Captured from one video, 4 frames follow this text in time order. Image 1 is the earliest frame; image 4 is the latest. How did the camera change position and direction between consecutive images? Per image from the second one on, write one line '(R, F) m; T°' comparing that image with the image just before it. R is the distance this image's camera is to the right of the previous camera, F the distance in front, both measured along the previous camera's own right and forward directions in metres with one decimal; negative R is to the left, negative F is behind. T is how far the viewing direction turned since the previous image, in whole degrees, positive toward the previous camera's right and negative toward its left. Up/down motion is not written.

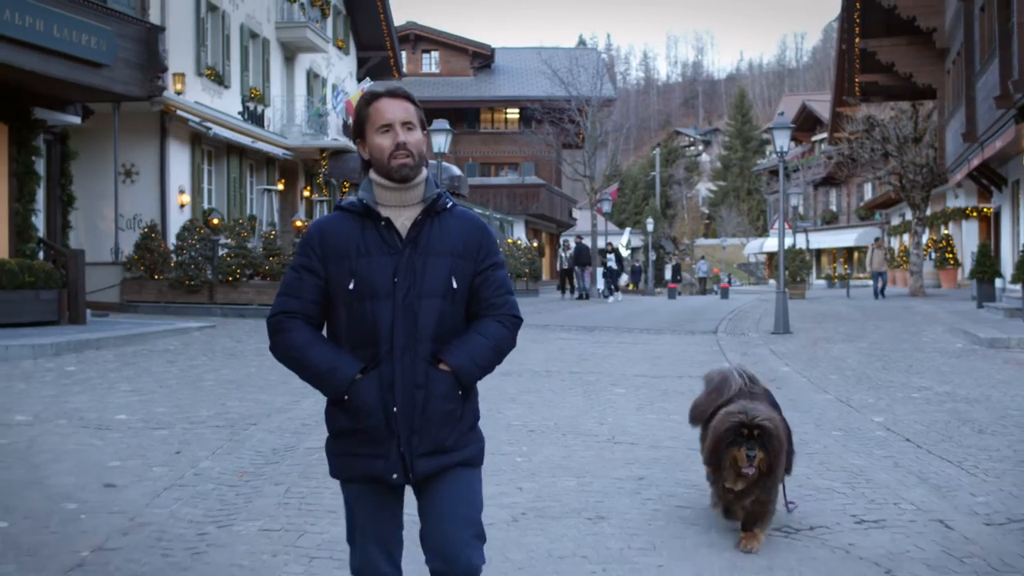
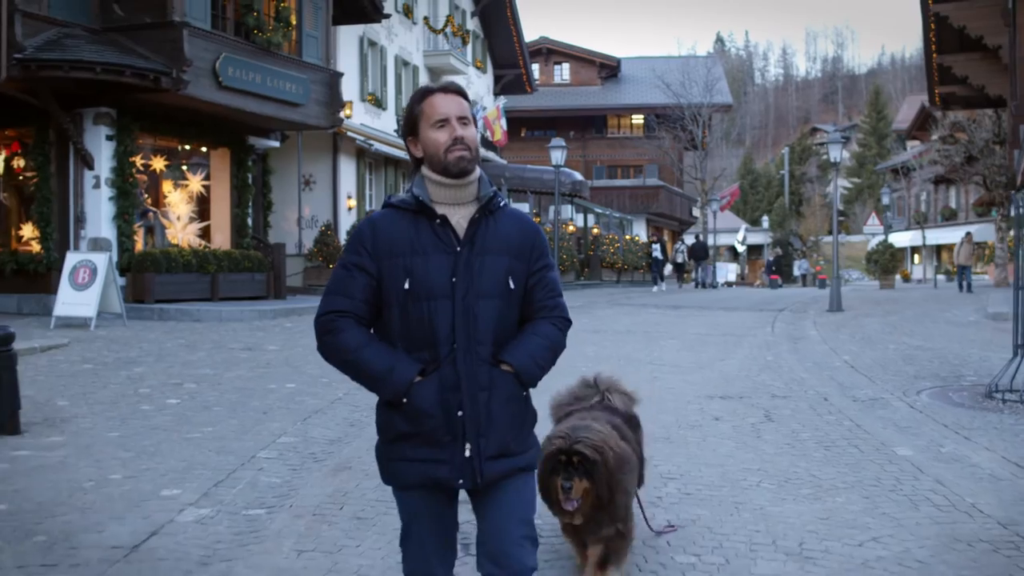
(+0.7, -4.8) m; -6°
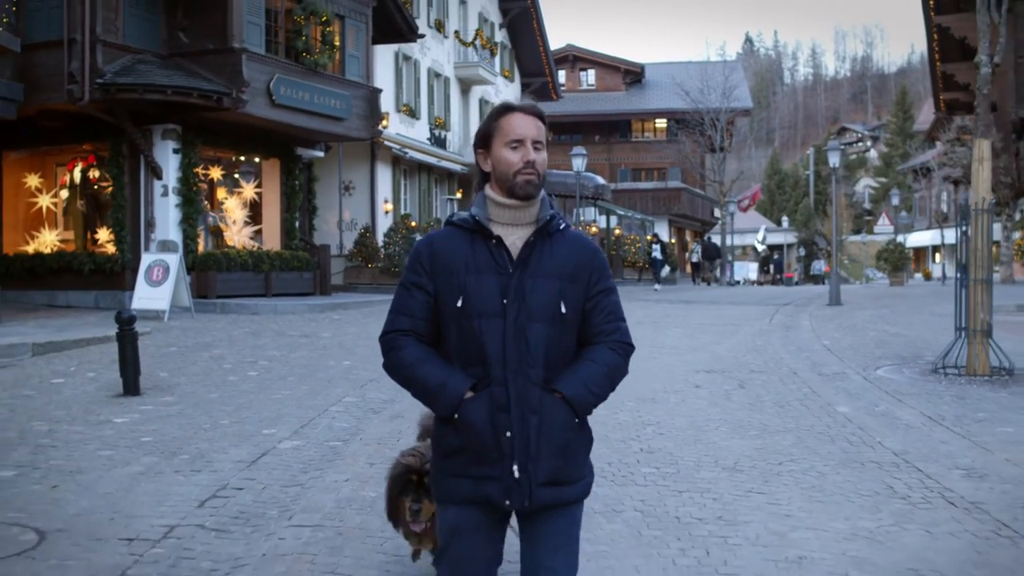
(+0.1, -2.1) m; -1°
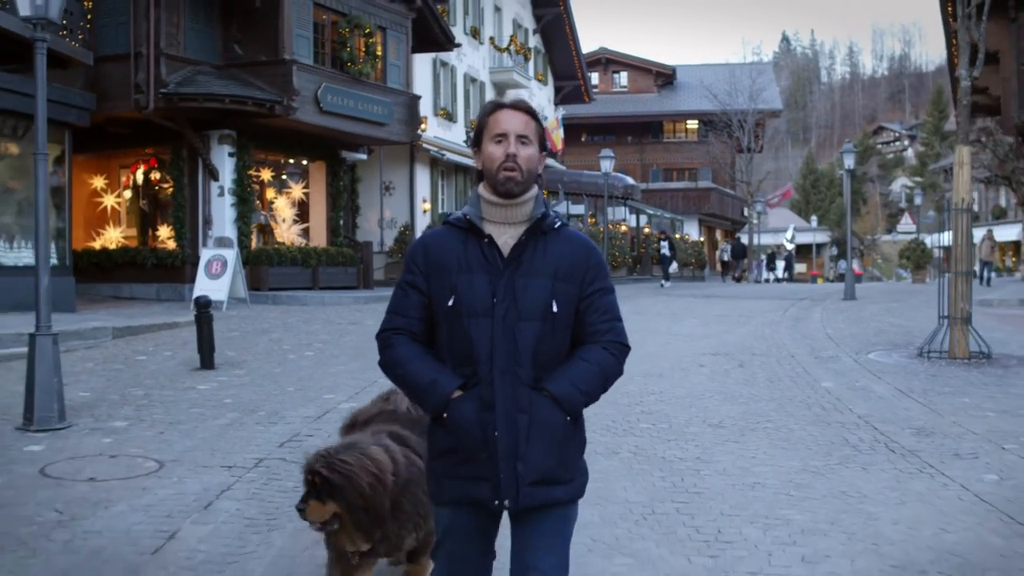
(+0.1, -1.6) m; -2°
